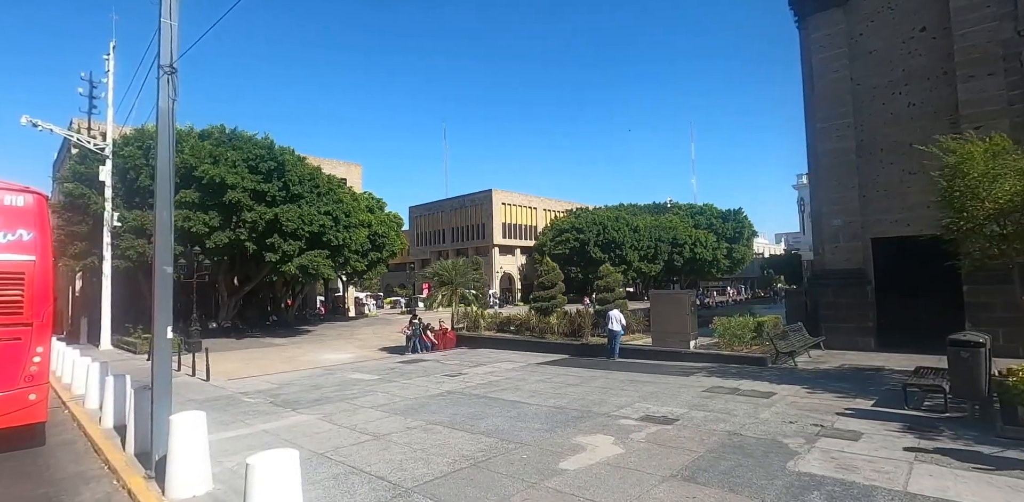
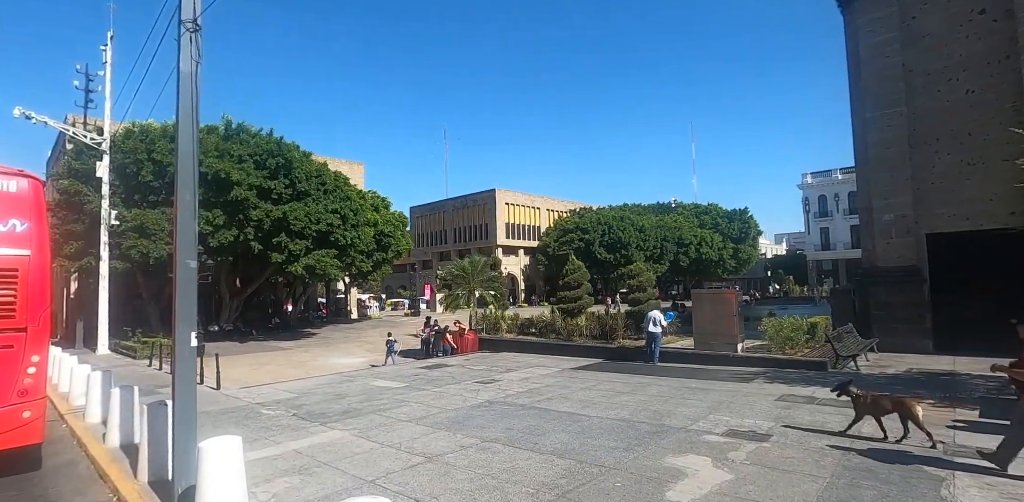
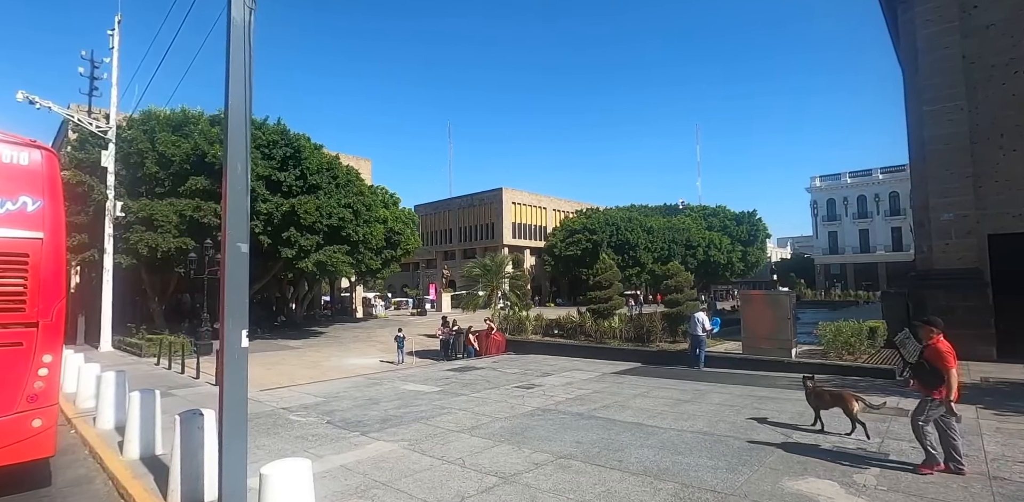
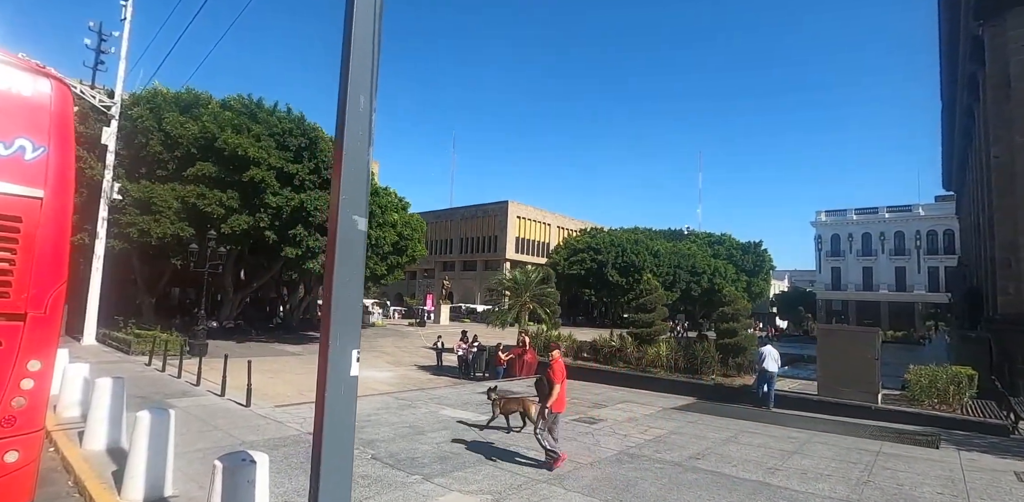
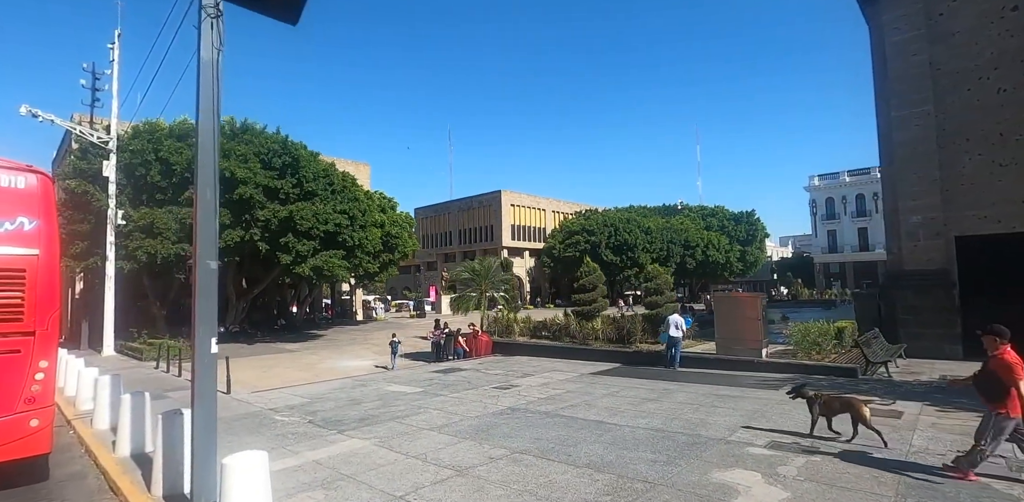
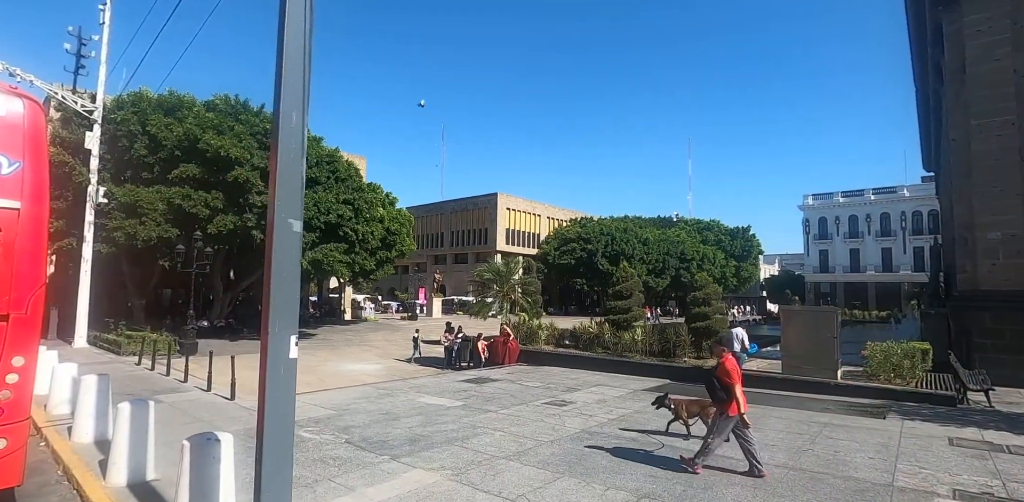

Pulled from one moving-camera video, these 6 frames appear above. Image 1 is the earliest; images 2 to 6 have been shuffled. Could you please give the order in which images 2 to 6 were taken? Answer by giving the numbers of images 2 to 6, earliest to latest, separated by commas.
2, 5, 3, 6, 4
